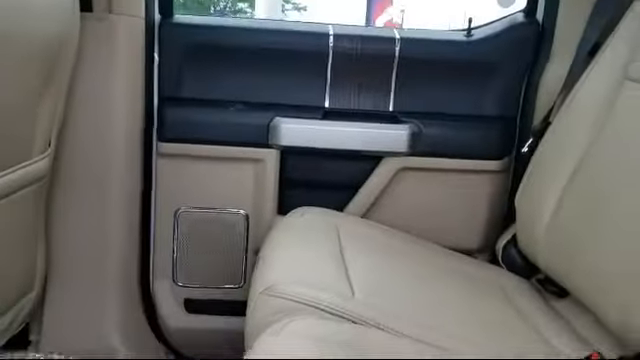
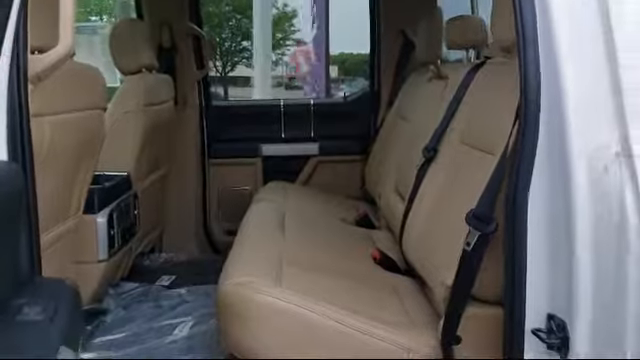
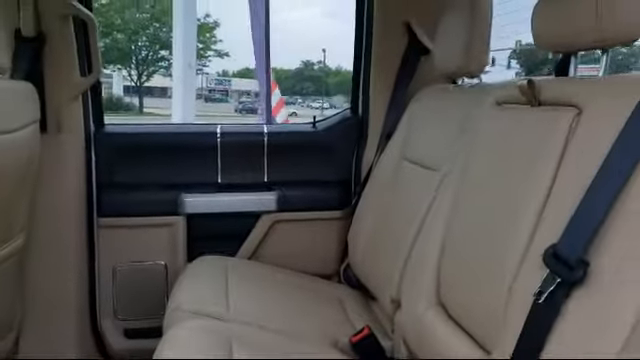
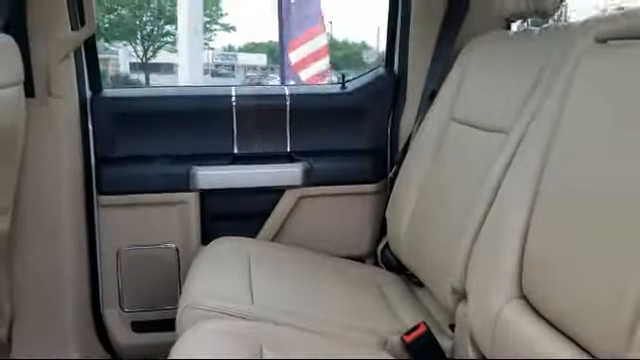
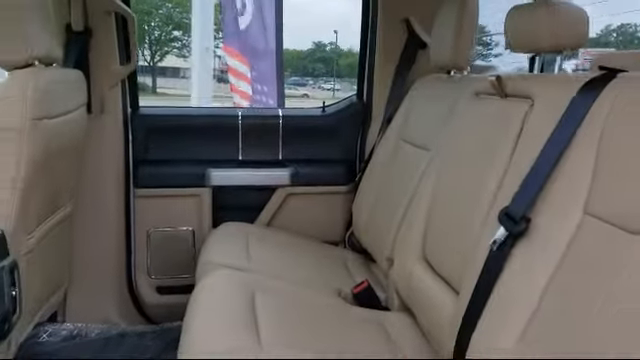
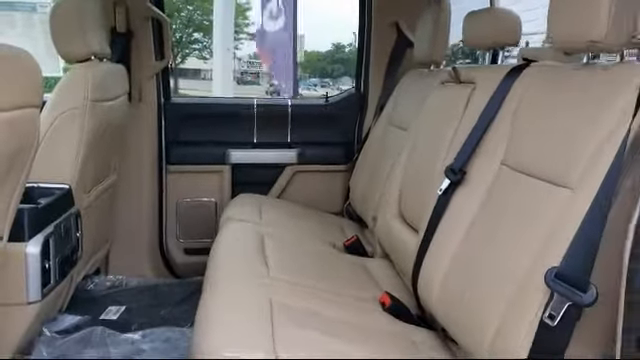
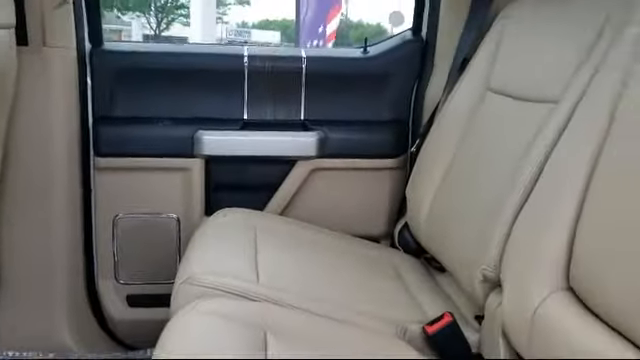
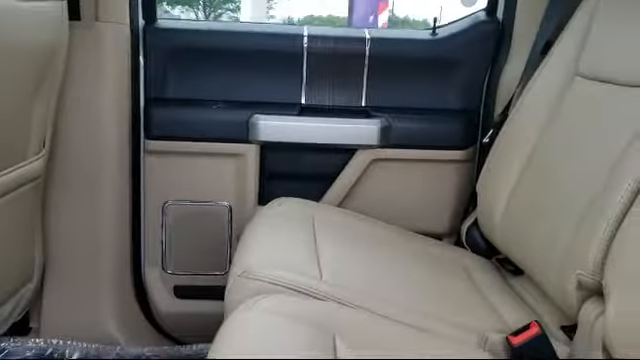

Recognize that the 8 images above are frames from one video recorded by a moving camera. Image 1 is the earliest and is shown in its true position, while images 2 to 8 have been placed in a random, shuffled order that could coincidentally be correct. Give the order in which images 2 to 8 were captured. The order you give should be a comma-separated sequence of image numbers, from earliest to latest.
8, 7, 4, 3, 5, 6, 2
